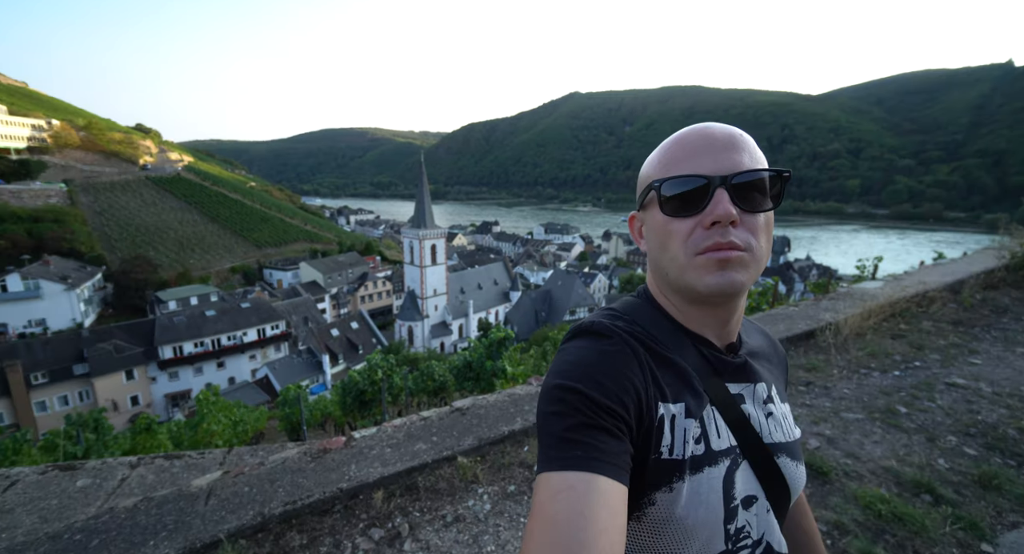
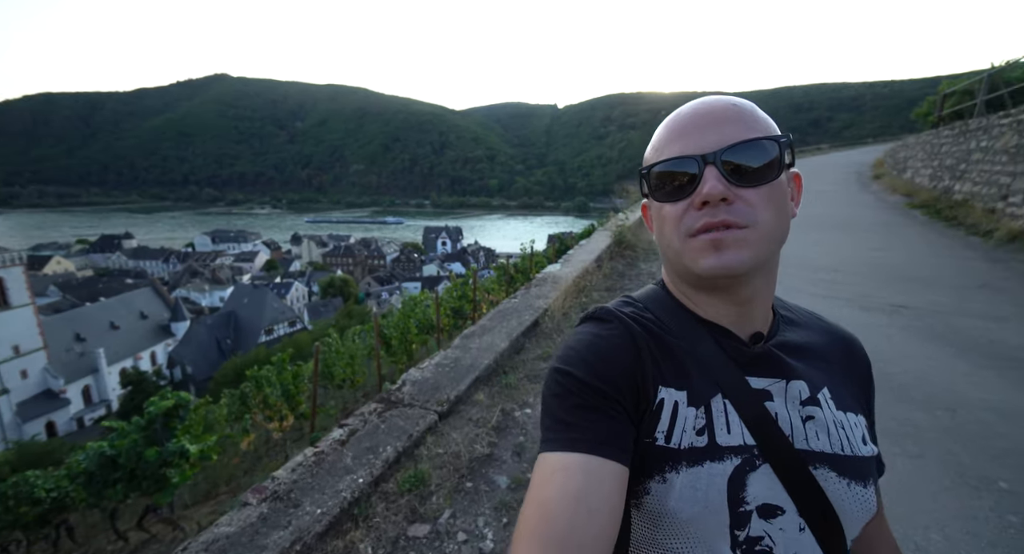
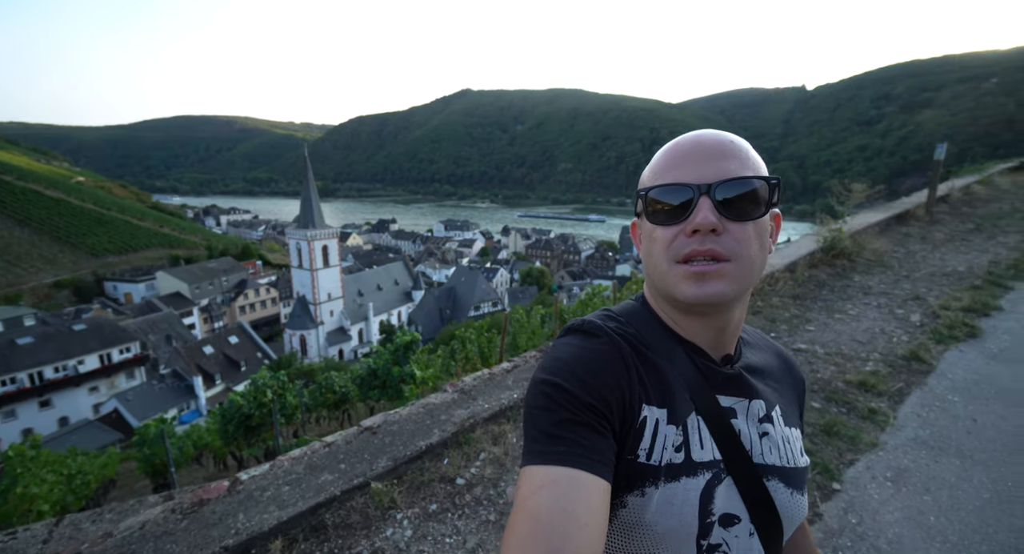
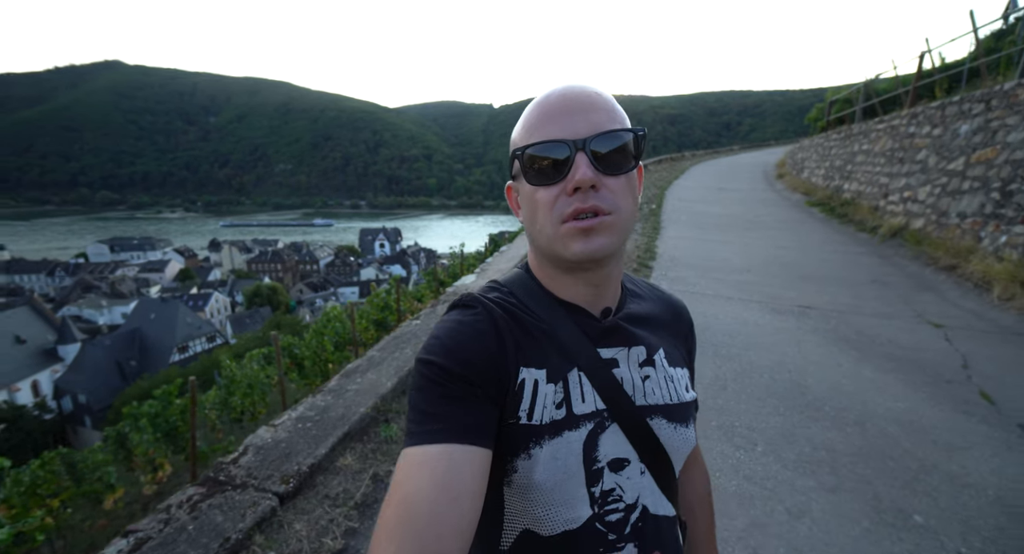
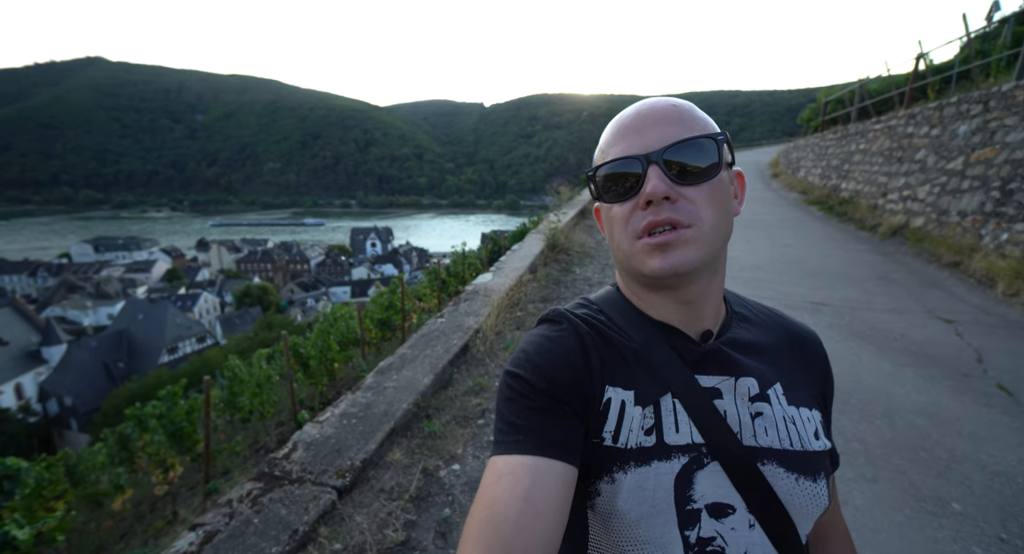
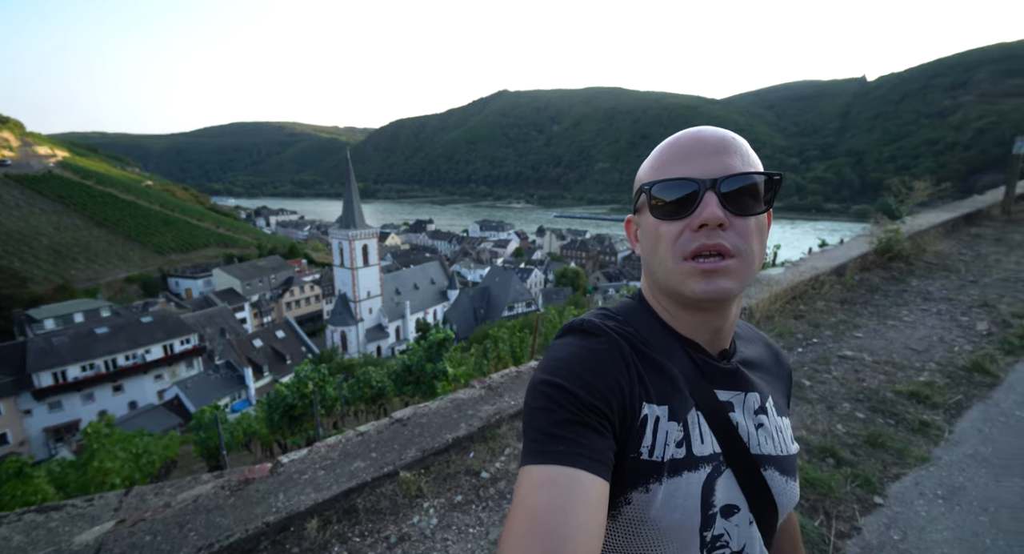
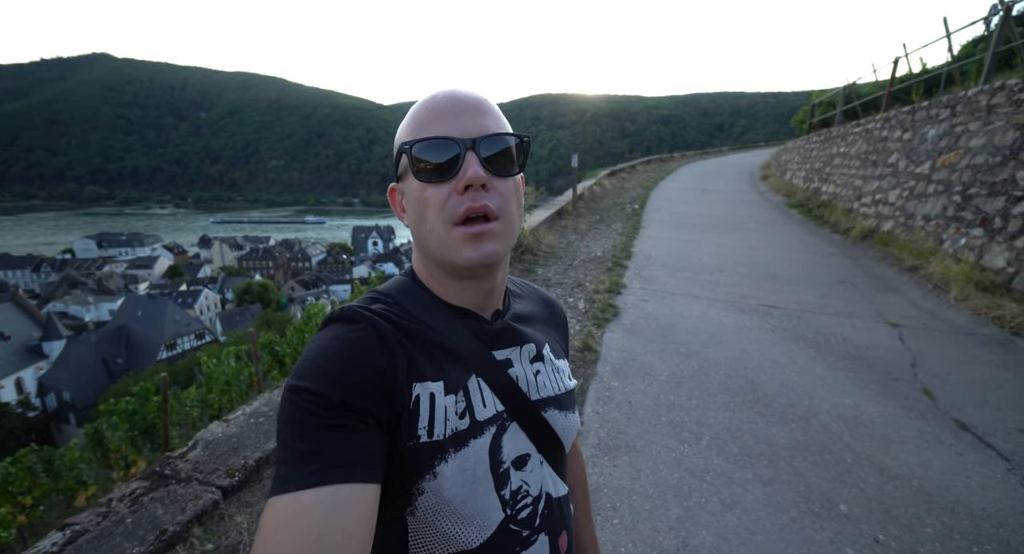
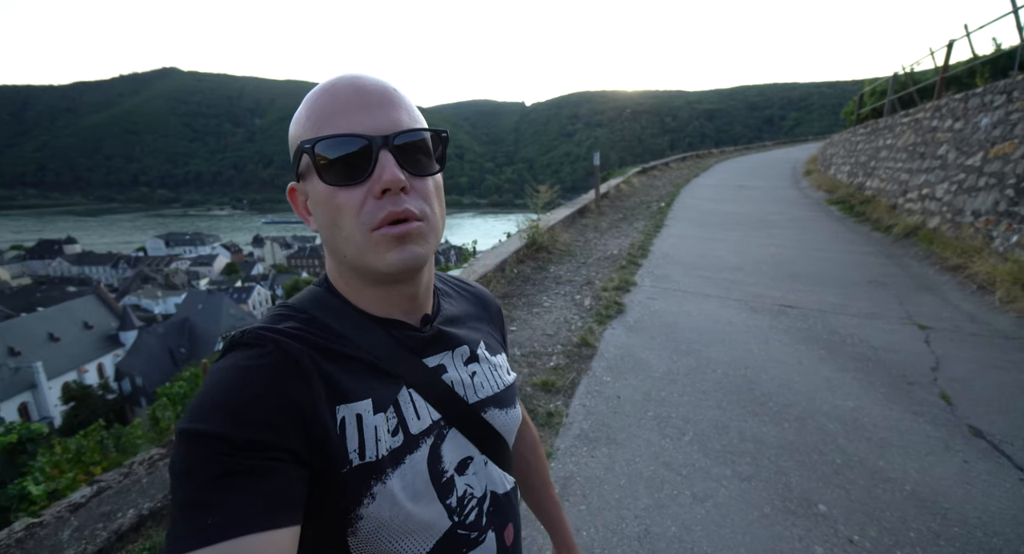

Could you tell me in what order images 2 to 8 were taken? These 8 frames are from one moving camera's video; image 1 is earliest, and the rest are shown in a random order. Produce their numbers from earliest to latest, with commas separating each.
6, 3, 2, 5, 4, 7, 8
